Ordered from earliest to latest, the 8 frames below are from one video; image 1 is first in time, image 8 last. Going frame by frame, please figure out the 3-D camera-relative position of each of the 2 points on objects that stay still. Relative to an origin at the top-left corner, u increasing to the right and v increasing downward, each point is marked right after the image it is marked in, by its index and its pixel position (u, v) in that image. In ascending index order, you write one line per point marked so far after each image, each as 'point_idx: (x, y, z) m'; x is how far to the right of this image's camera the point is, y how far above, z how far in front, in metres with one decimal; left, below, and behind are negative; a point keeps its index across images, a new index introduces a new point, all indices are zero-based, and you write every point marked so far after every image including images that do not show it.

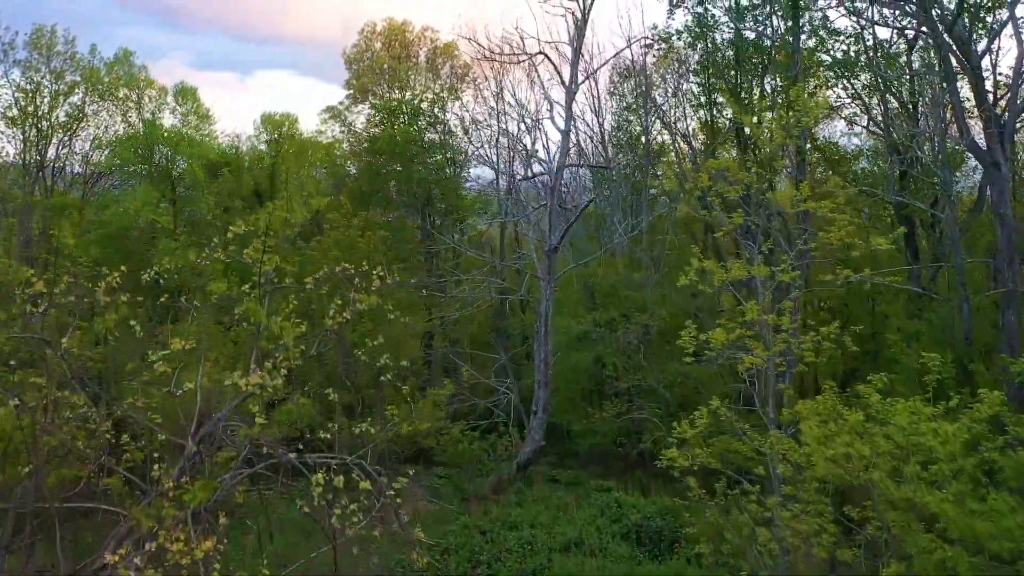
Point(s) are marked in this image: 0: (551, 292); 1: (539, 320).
0: (+0.7, 0.0, +14.3) m
1: (+0.5, -0.6, +14.5) m
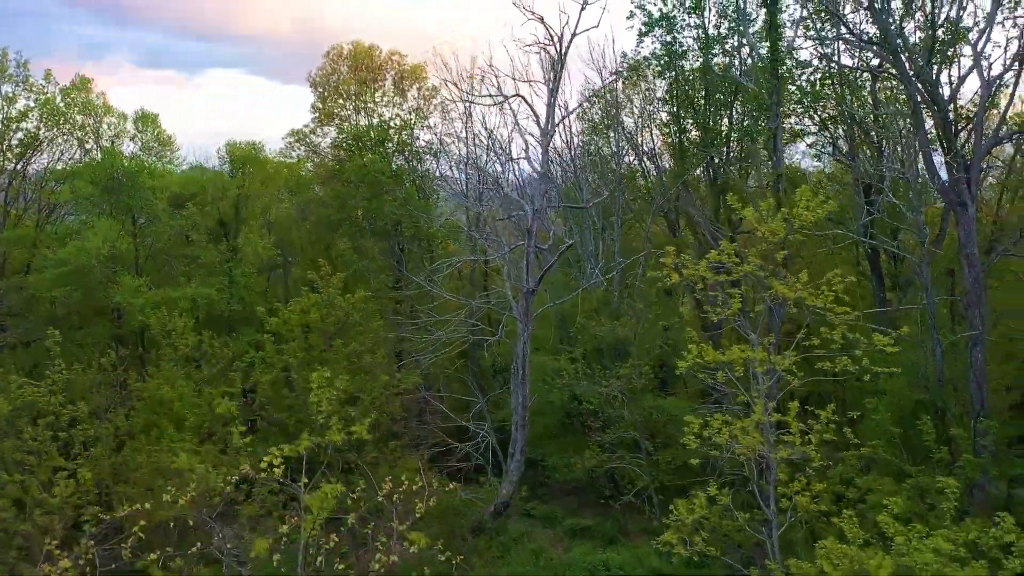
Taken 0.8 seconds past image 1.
0: (+0.3, -0.7, +14.1) m
1: (+0.1, -1.3, +14.3) m
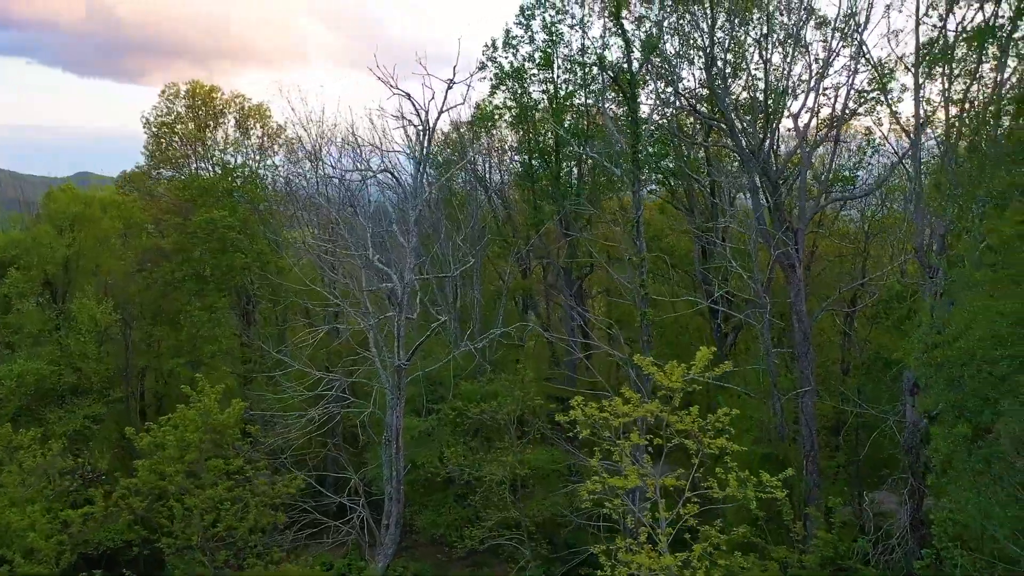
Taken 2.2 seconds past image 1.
0: (-2.0, -2.0, +14.1) m
1: (-2.2, -2.6, +14.2) m
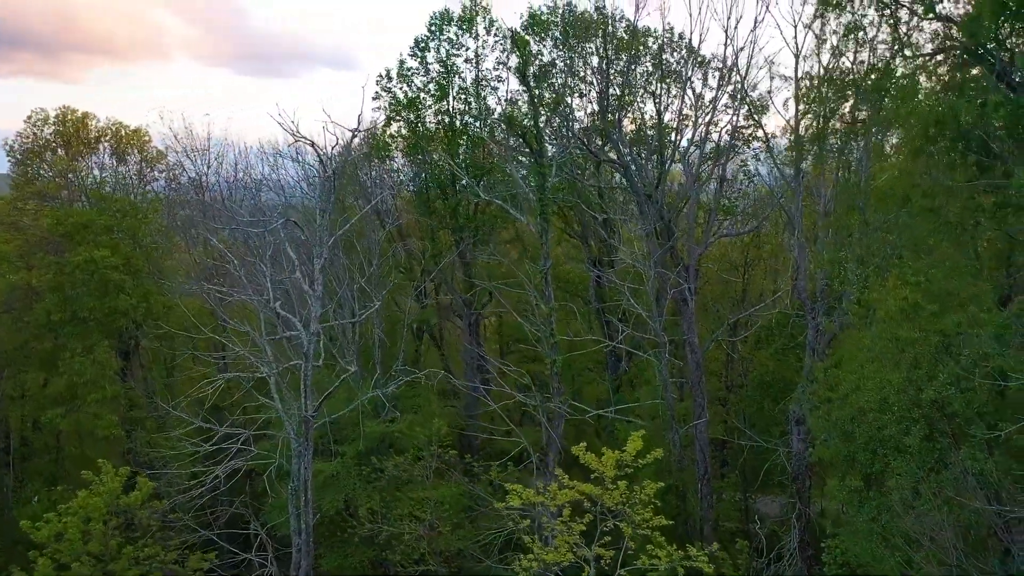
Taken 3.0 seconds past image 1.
0: (-3.6, -2.9, +13.8) m
1: (-3.8, -3.5, +13.9) m
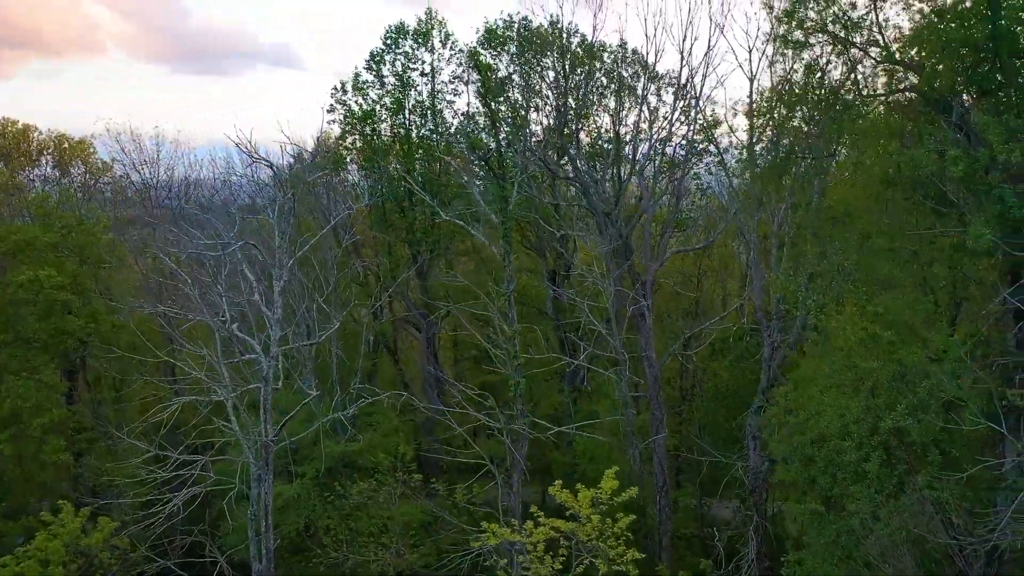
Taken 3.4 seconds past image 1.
0: (-4.2, -3.2, +13.6) m
1: (-4.4, -3.9, +13.7) m
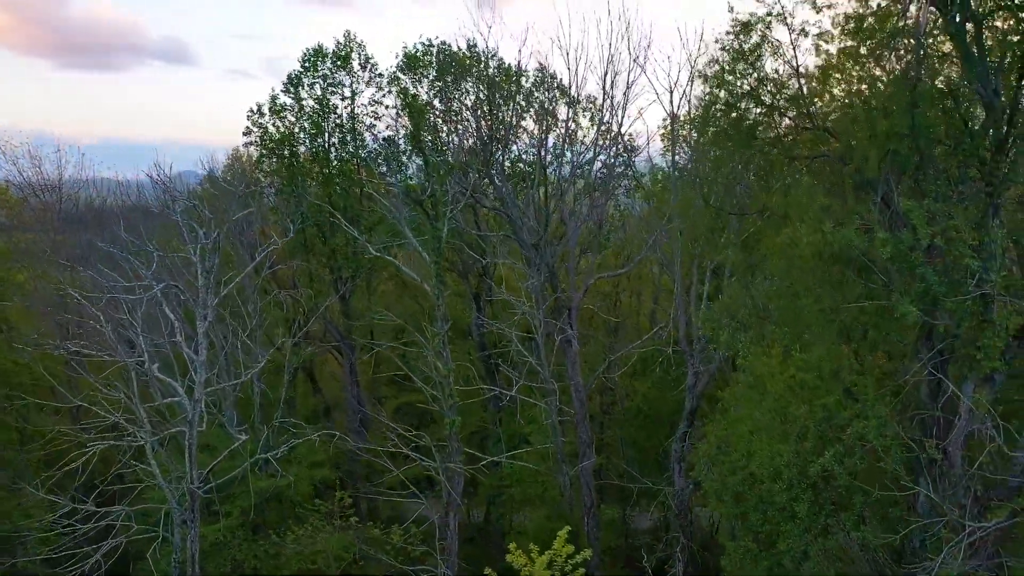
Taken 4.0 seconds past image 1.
0: (-5.3, -3.9, +13.2) m
1: (-5.5, -4.5, +13.2) m
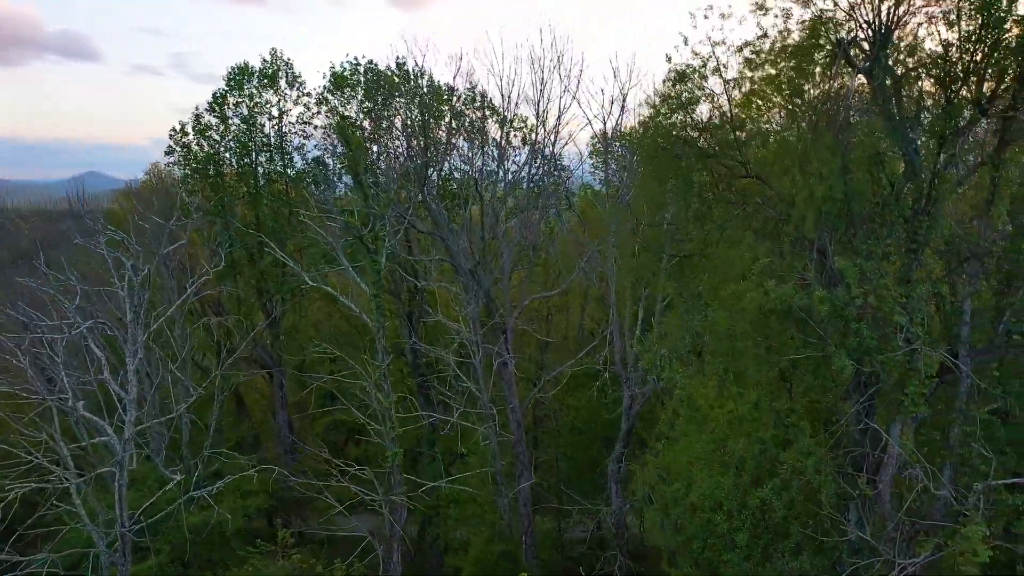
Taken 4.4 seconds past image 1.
0: (-6.2, -4.5, +12.7) m
1: (-6.4, -5.1, +12.8) m
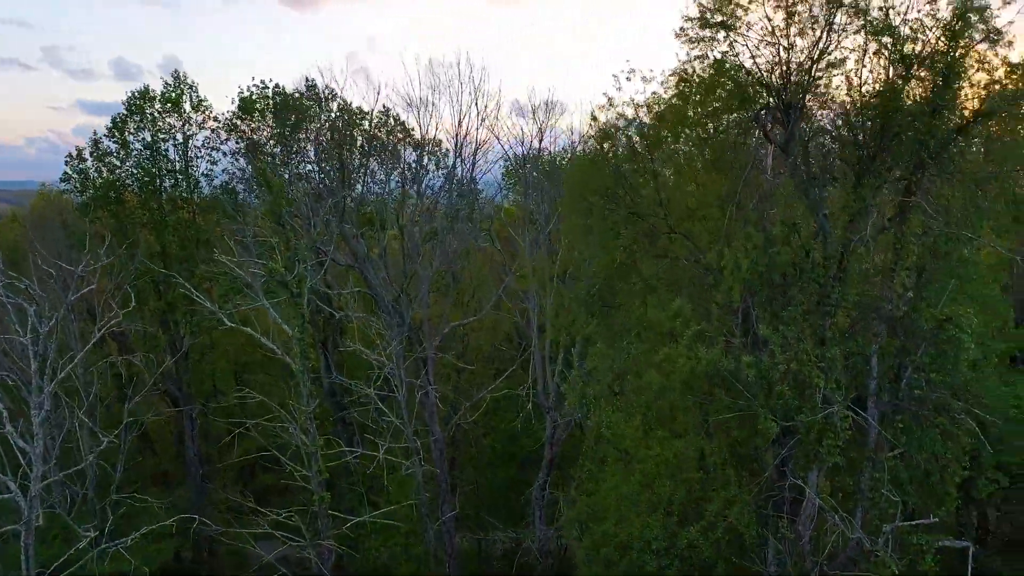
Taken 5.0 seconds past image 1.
0: (-7.3, -5.2, +12.1) m
1: (-7.5, -5.9, +12.1) m
